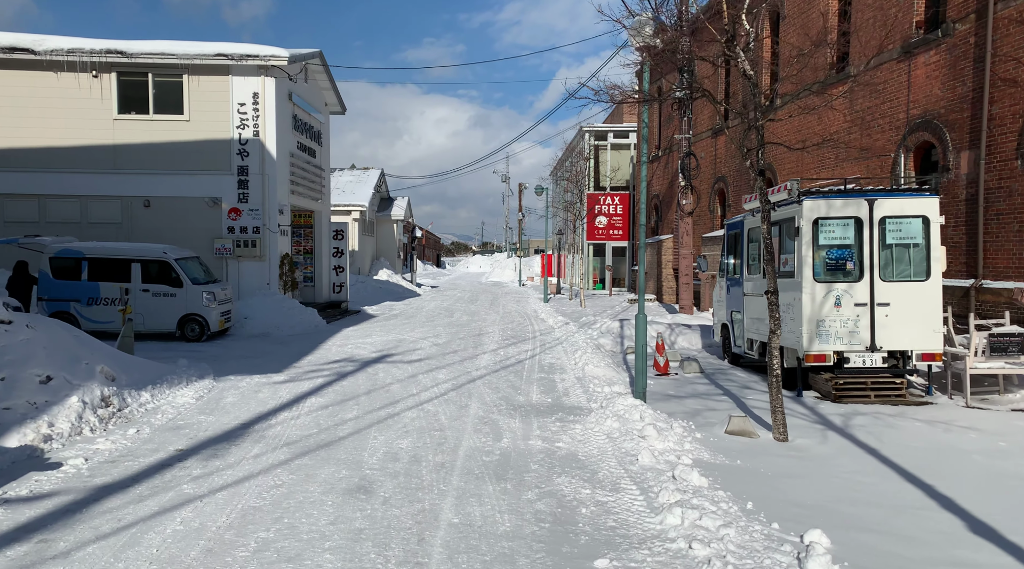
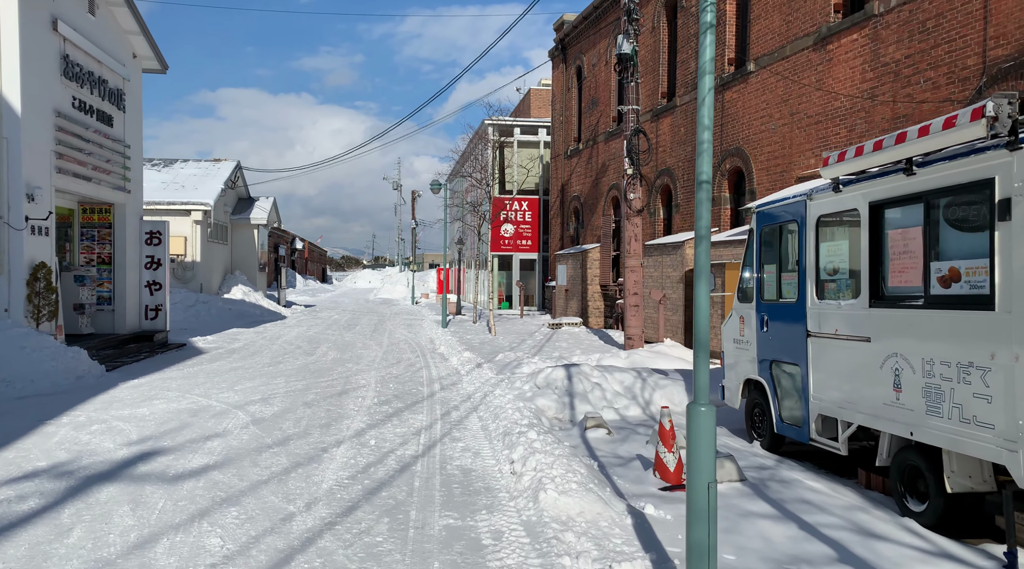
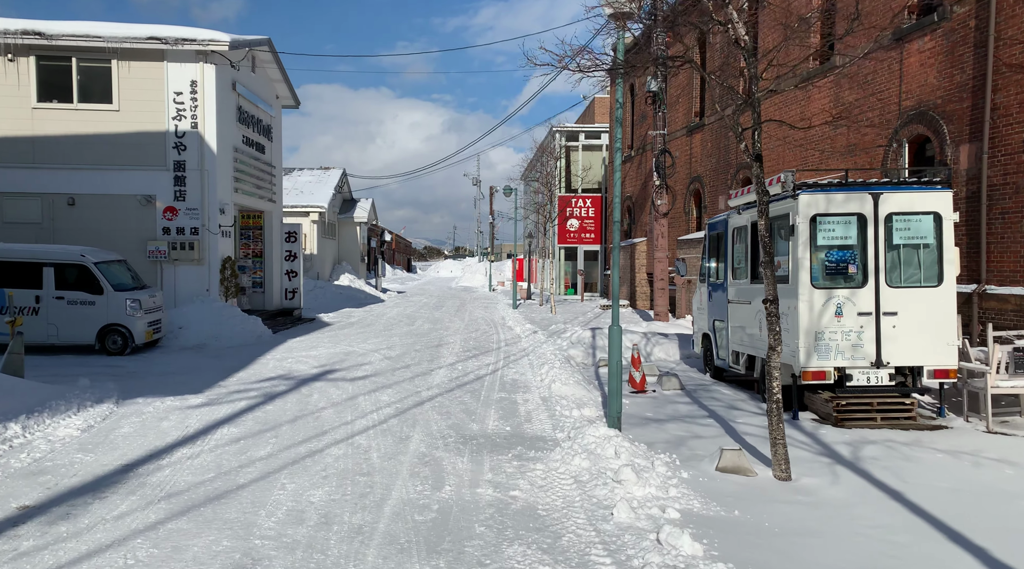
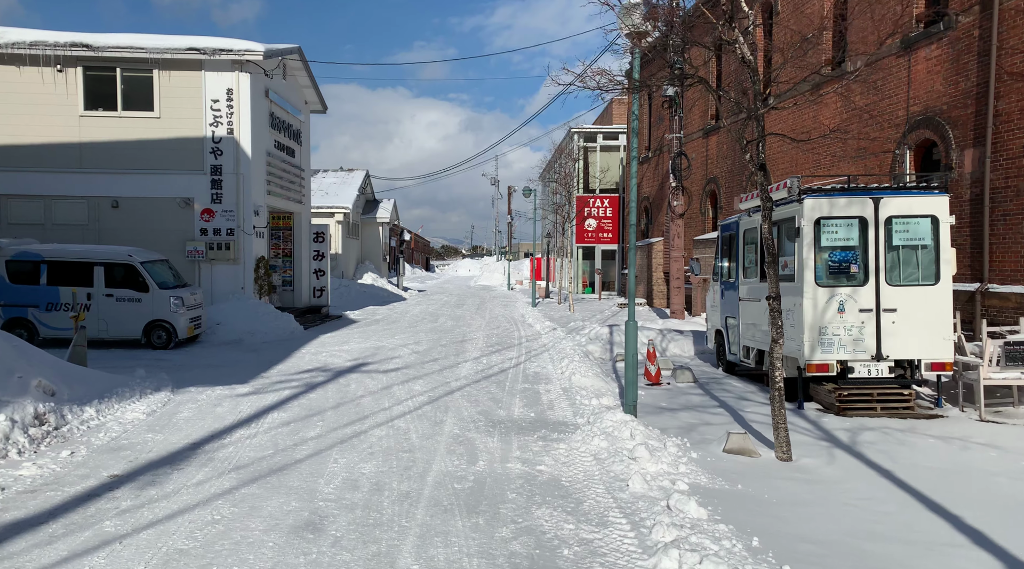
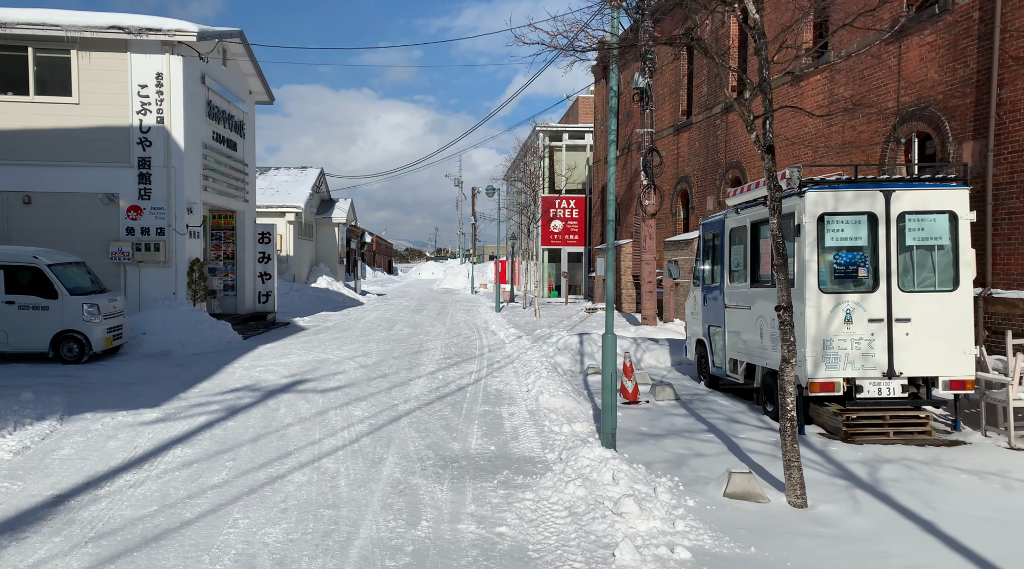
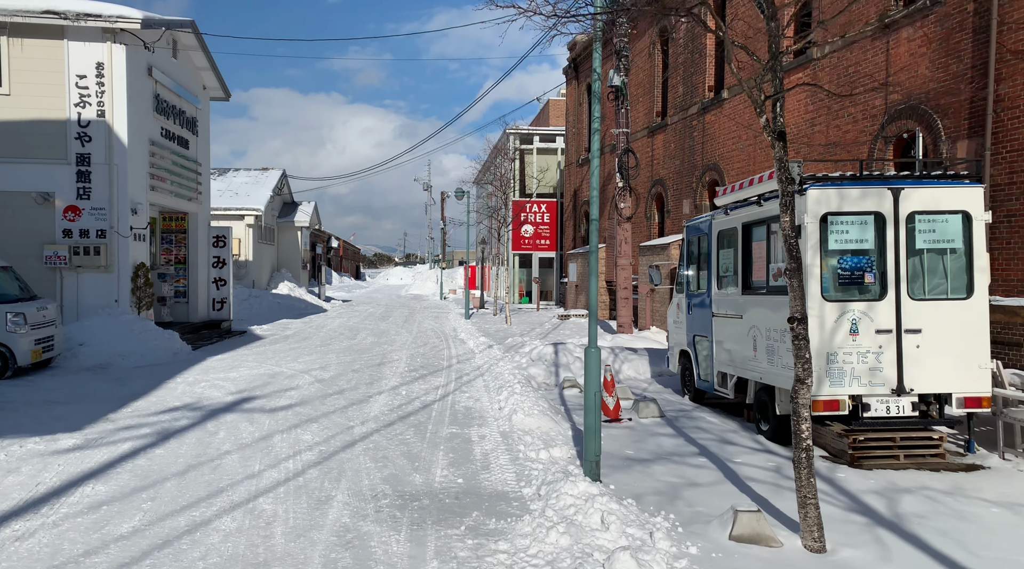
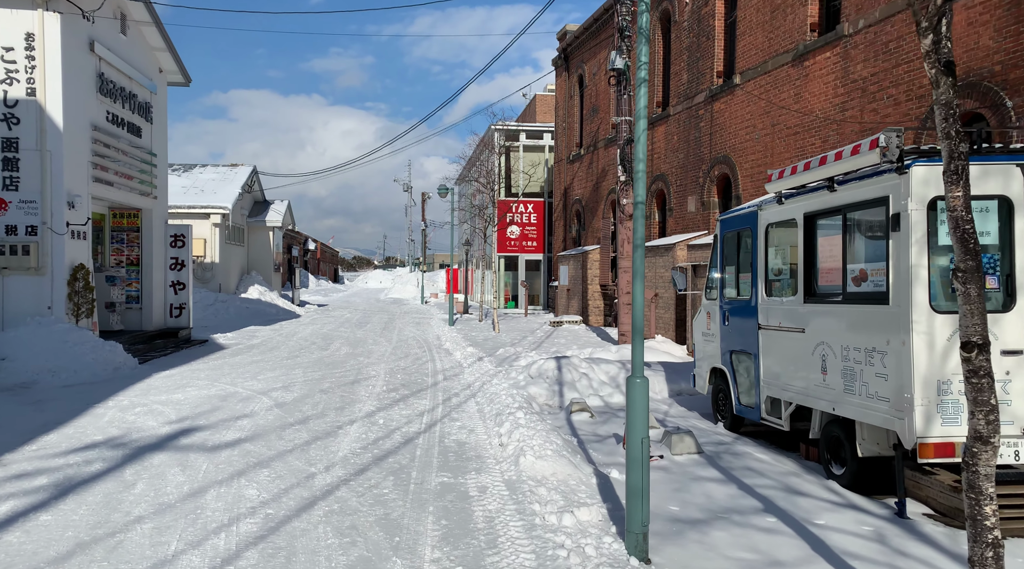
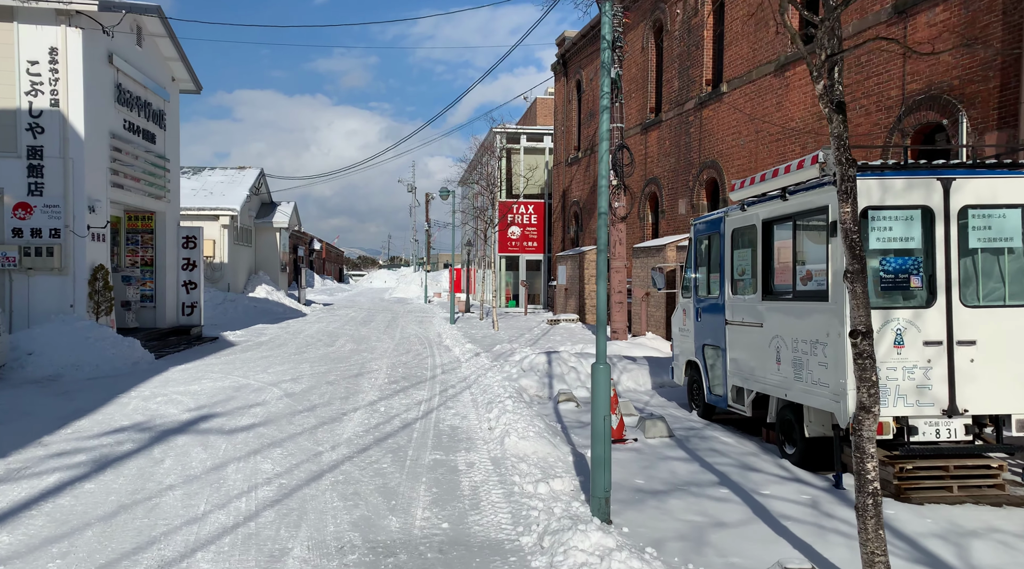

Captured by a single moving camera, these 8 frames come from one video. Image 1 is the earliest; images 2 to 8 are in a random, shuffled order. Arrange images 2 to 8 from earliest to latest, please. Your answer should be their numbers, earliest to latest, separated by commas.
4, 3, 5, 6, 8, 7, 2
